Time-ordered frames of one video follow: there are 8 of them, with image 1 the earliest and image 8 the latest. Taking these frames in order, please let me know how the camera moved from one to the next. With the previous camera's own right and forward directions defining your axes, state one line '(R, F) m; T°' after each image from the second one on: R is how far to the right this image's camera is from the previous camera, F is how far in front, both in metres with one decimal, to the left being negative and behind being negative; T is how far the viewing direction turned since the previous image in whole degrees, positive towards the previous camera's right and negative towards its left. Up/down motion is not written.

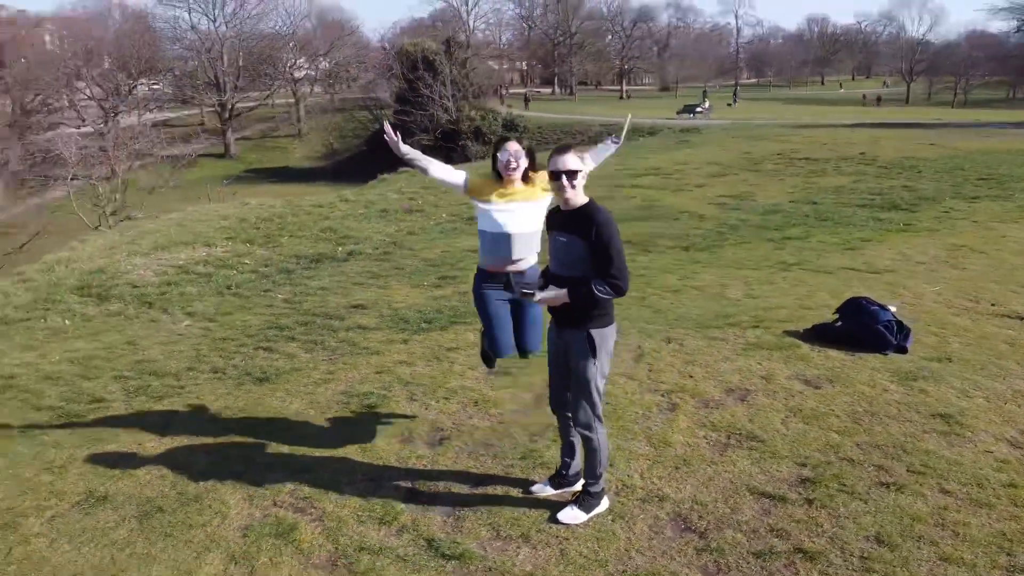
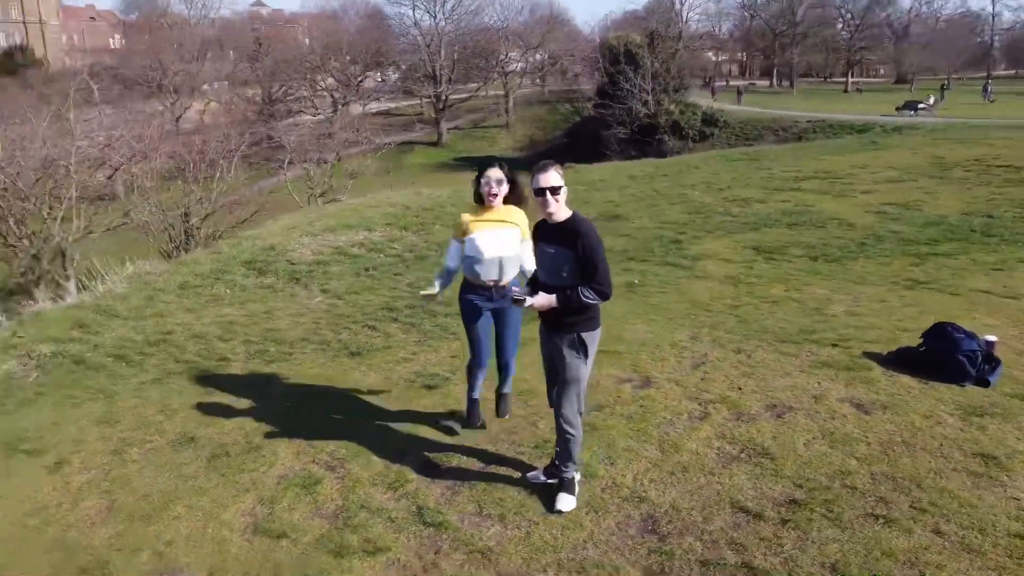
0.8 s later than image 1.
(+0.8, -0.2) m; -15°
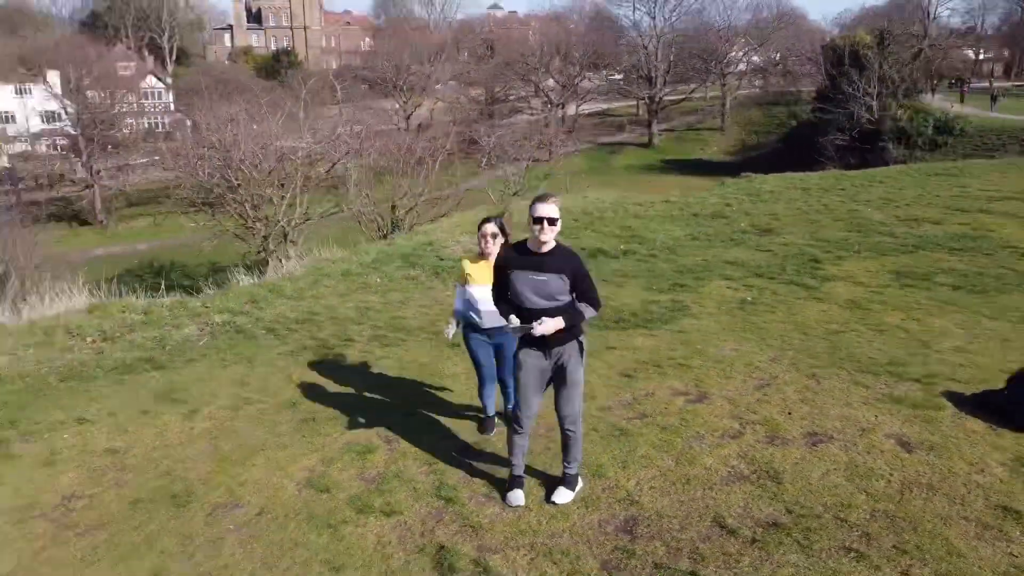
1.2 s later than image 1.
(+0.8, -0.3) m; -15°
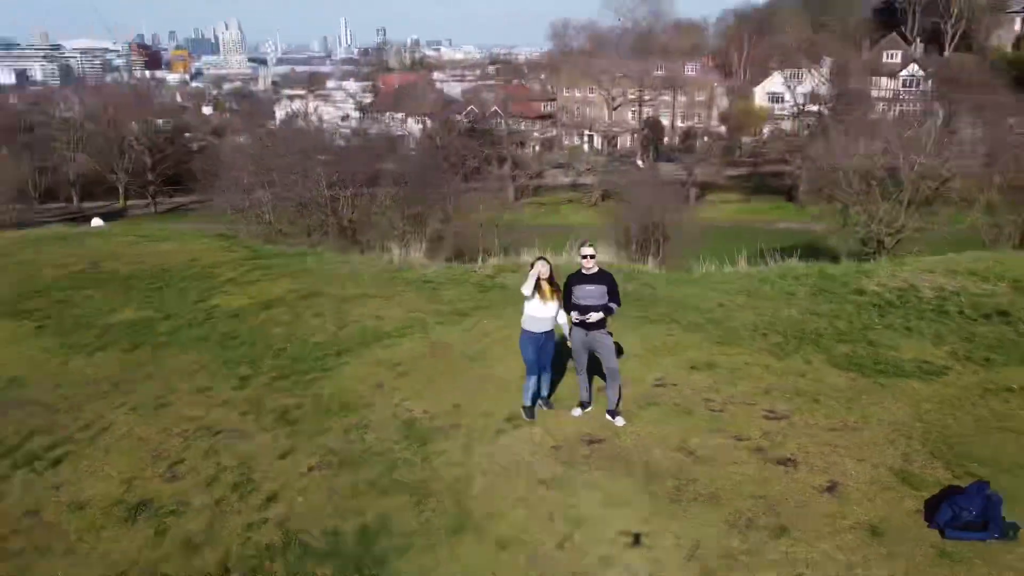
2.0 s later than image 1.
(+4.1, -0.9) m; -49°
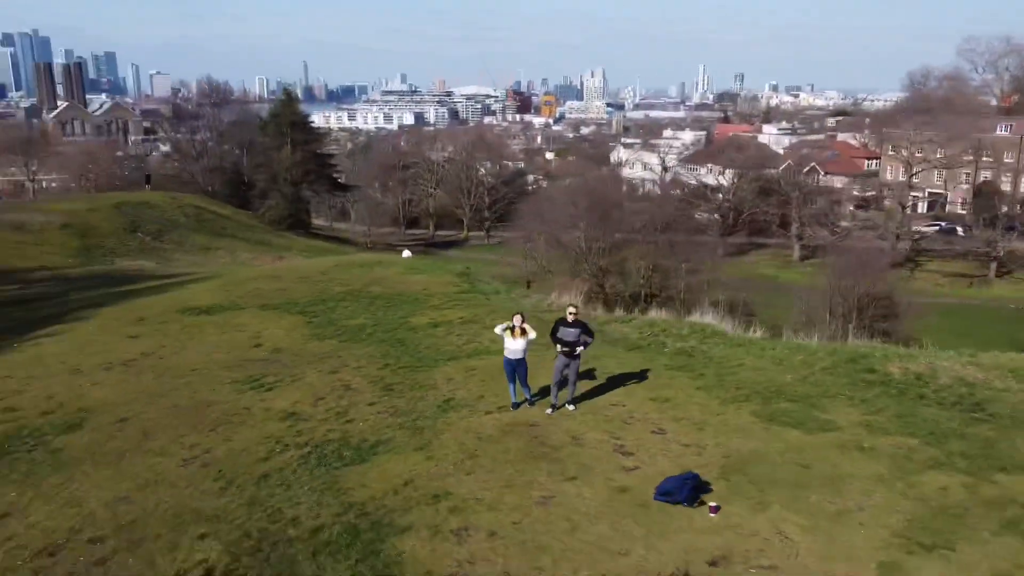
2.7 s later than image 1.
(+3.8, -3.0) m; -24°
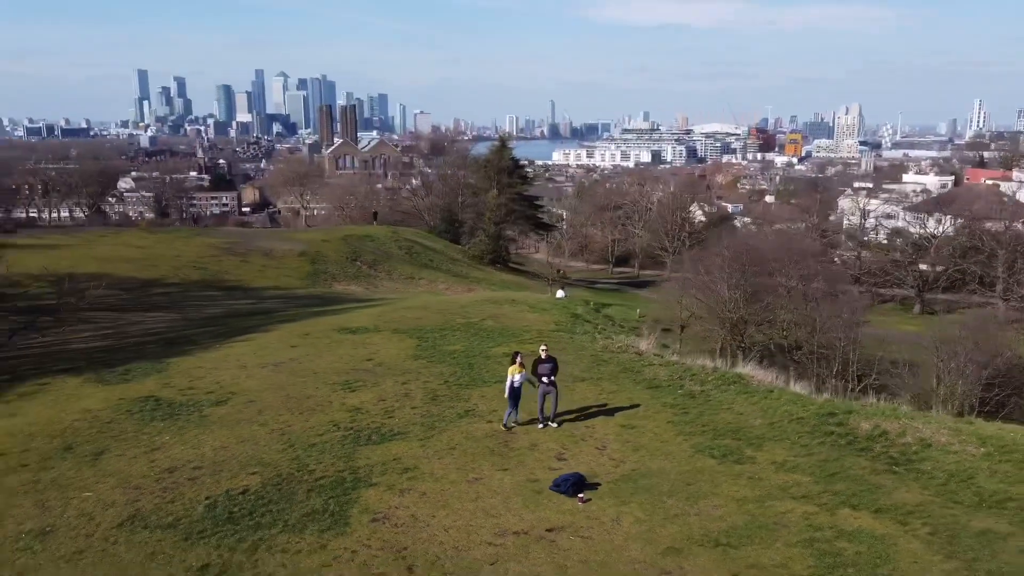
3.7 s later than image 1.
(+3.5, -2.6) m; -16°
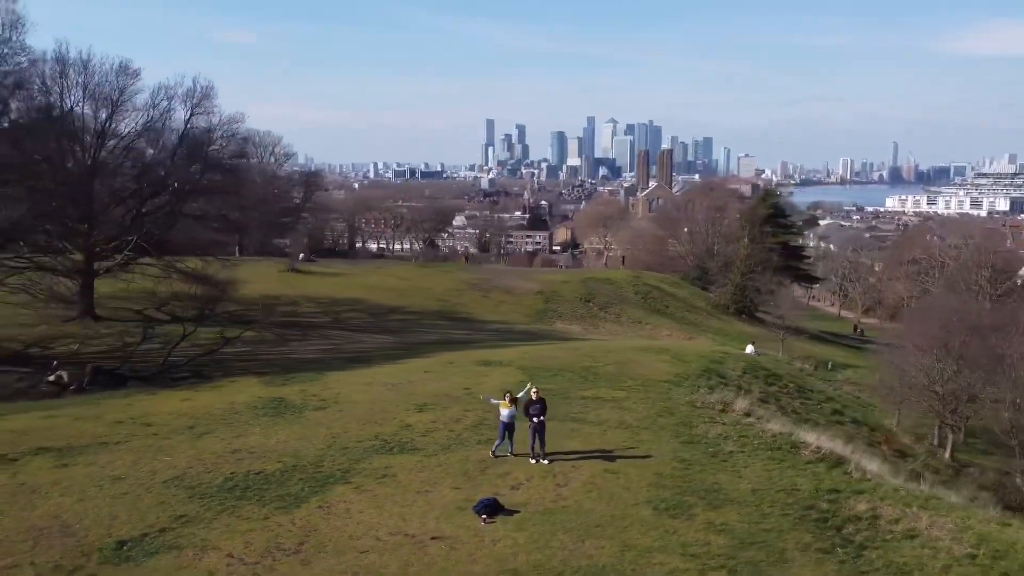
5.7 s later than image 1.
(+5.2, -0.6) m; -22°
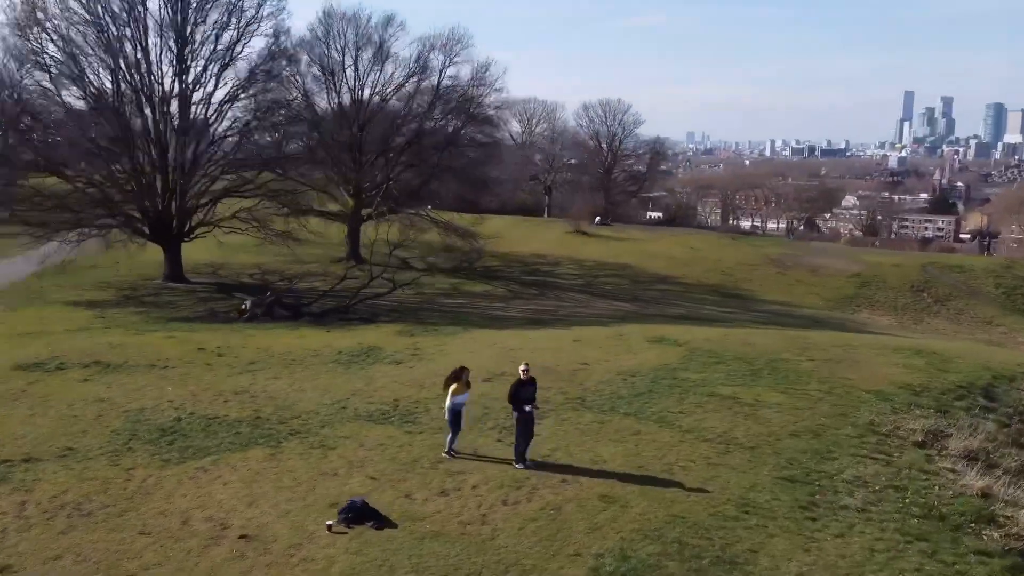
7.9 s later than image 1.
(+4.6, +4.8) m; -27°
